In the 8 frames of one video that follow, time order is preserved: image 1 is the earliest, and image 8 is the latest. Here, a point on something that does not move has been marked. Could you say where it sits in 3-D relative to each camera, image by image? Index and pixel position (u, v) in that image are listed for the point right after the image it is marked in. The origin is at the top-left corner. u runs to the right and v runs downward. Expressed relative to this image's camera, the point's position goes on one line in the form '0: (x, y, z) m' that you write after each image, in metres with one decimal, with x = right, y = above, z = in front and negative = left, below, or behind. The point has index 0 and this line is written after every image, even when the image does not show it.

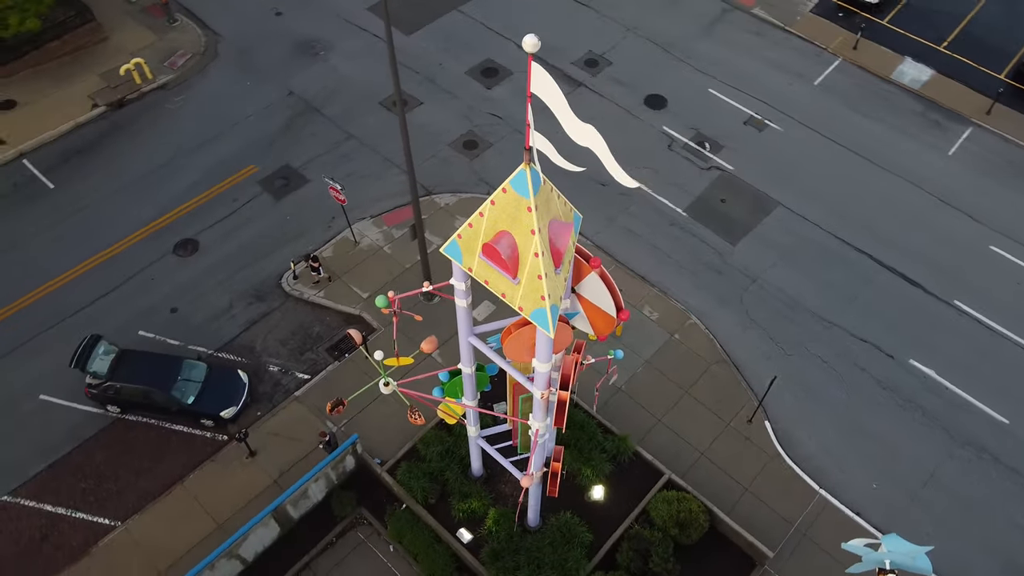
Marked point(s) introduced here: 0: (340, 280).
0: (-4.3, +0.2, +20.1) m
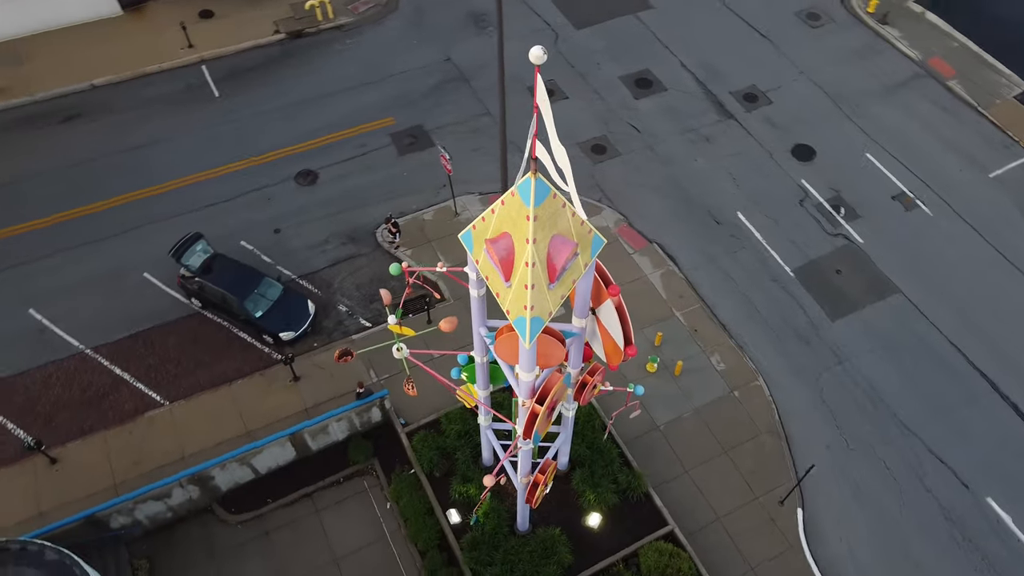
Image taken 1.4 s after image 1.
0: (-2.2, +1.1, +20.8) m
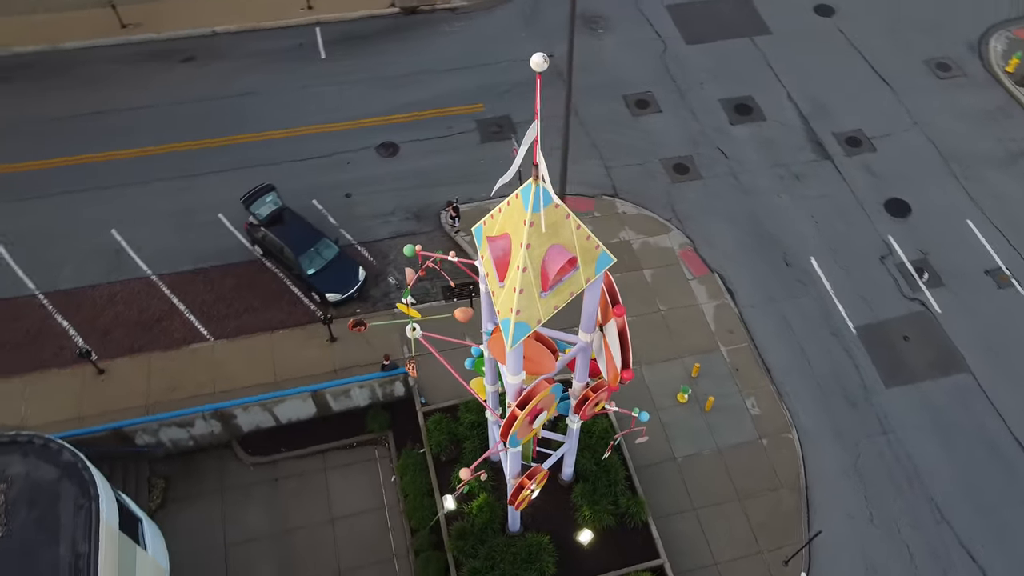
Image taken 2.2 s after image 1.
0: (-0.6, +1.4, +20.9) m
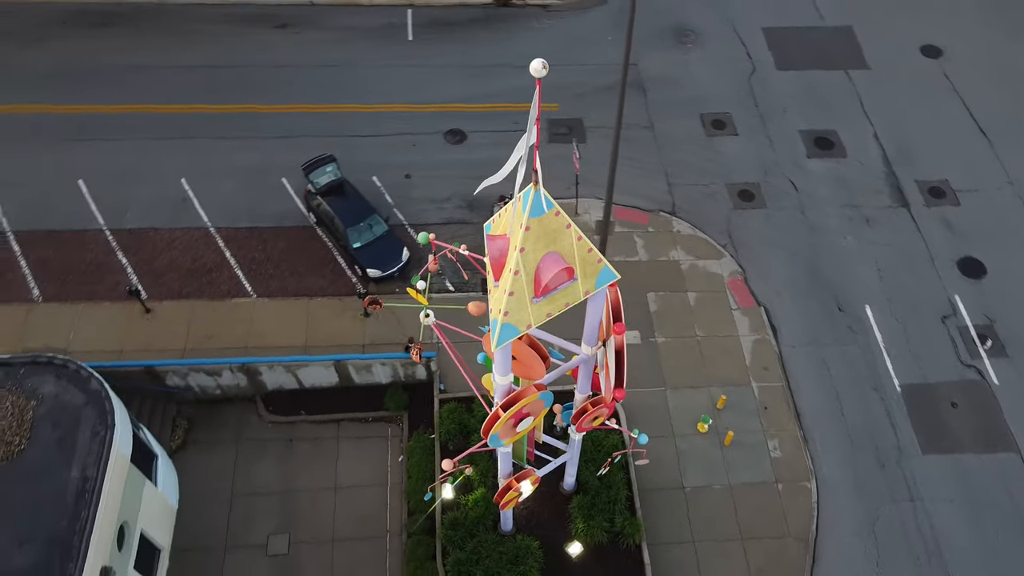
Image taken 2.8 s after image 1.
0: (+0.7, +1.4, +20.9) m
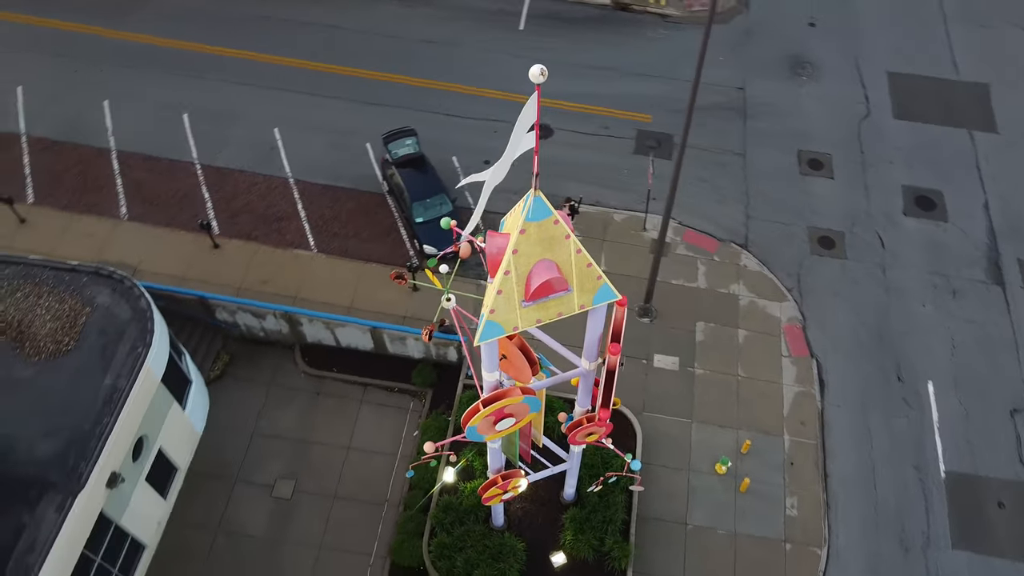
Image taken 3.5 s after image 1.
0: (+2.3, +1.2, +20.7) m
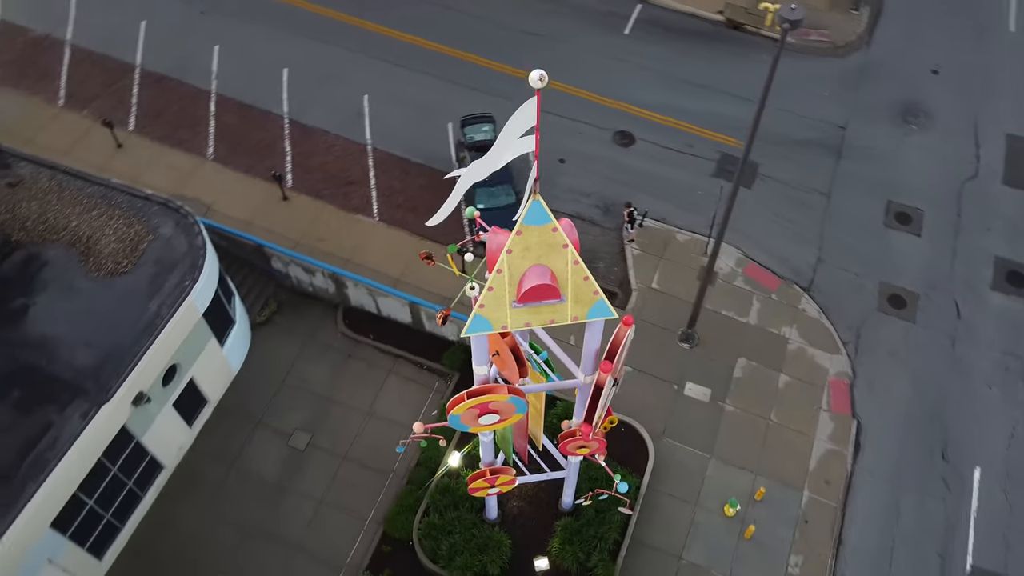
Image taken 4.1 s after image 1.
0: (+3.7, +0.7, +20.4) m
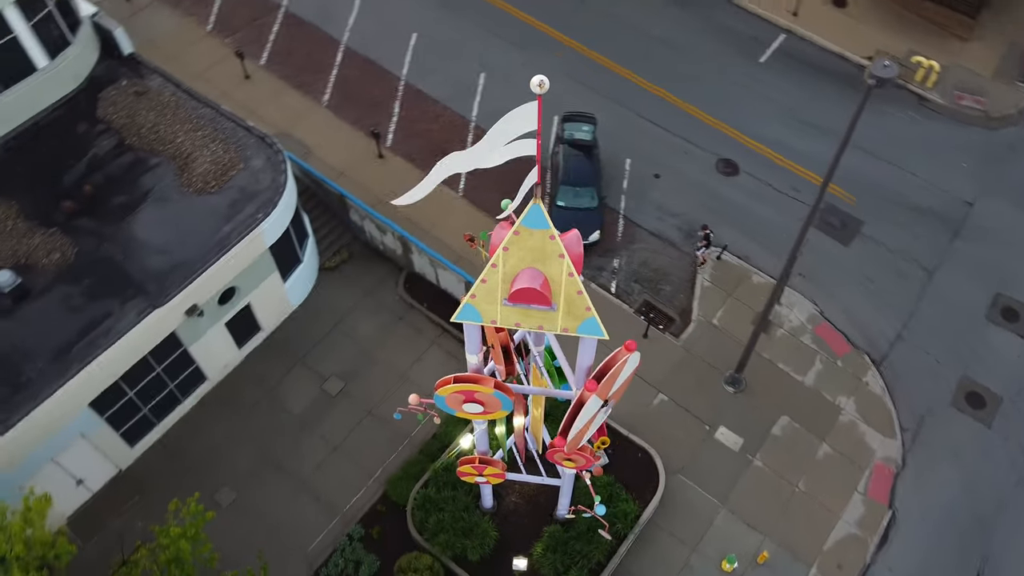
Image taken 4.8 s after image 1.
0: (+5.3, -0.2, +19.7) m
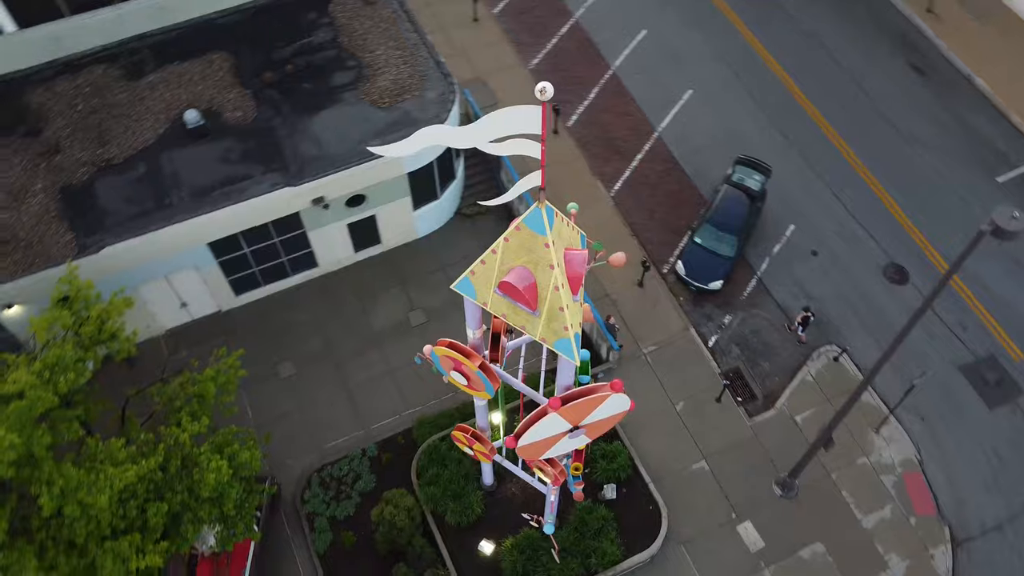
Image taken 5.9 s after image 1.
0: (+7.1, -2.5, +18.2) m
